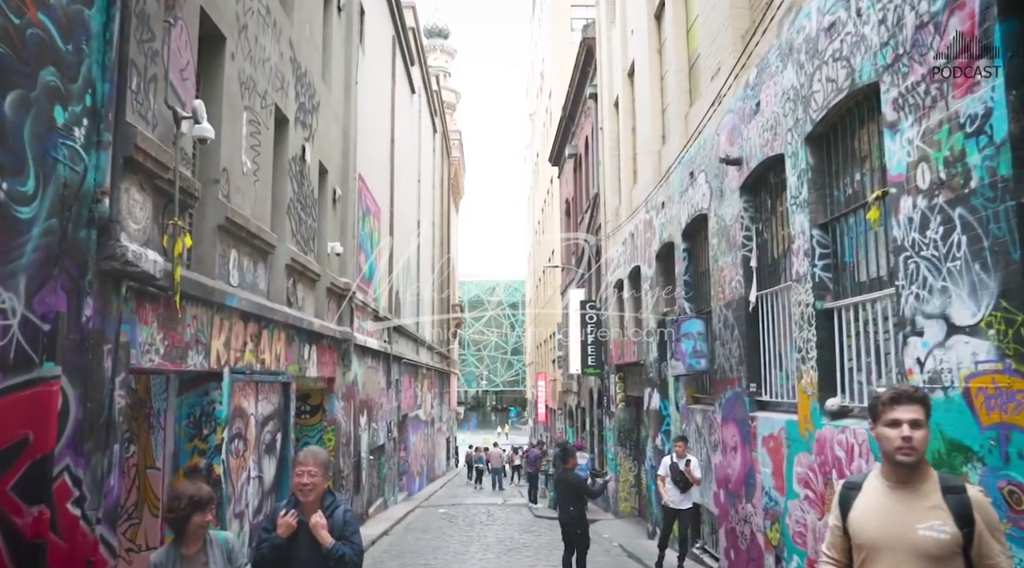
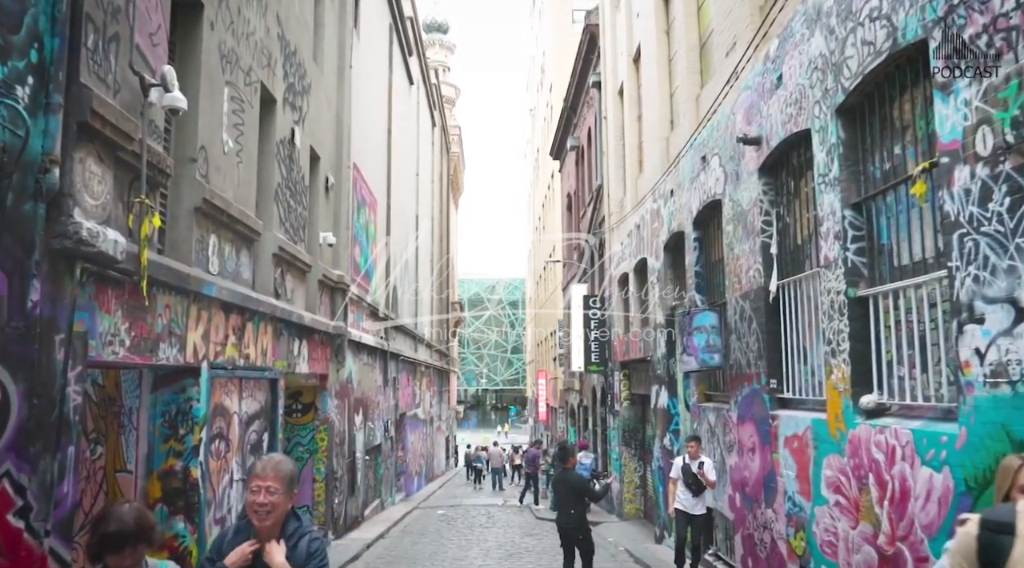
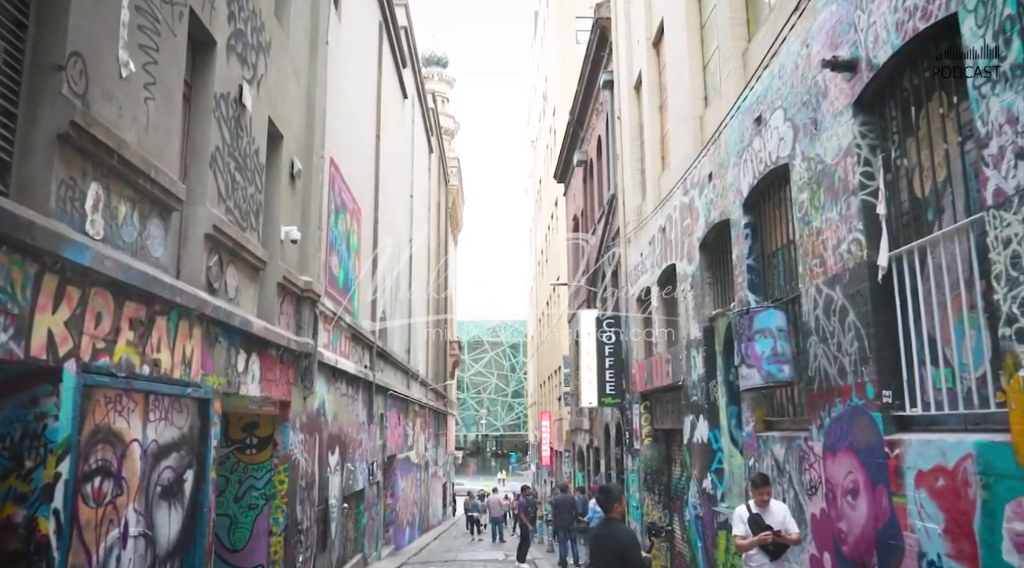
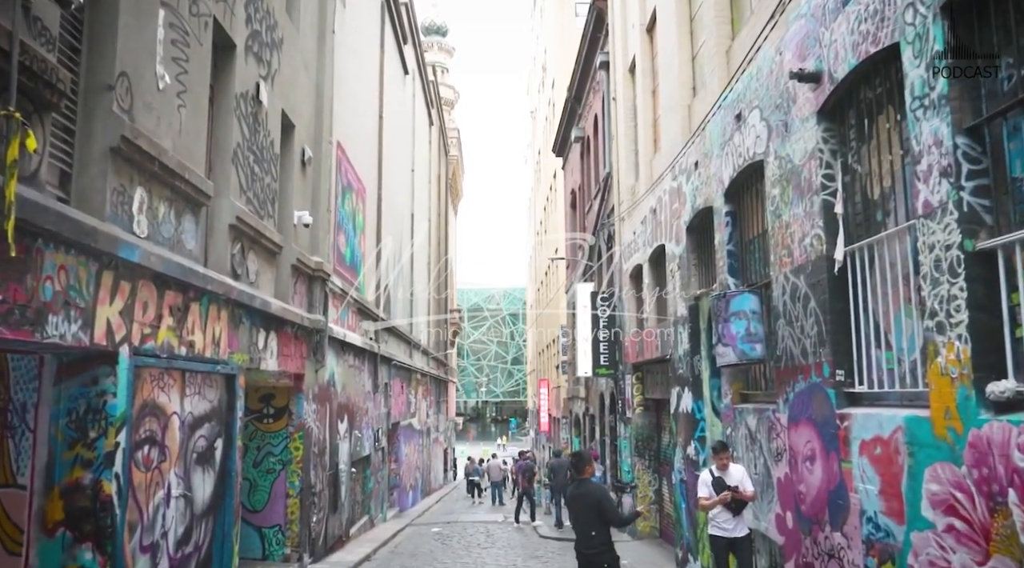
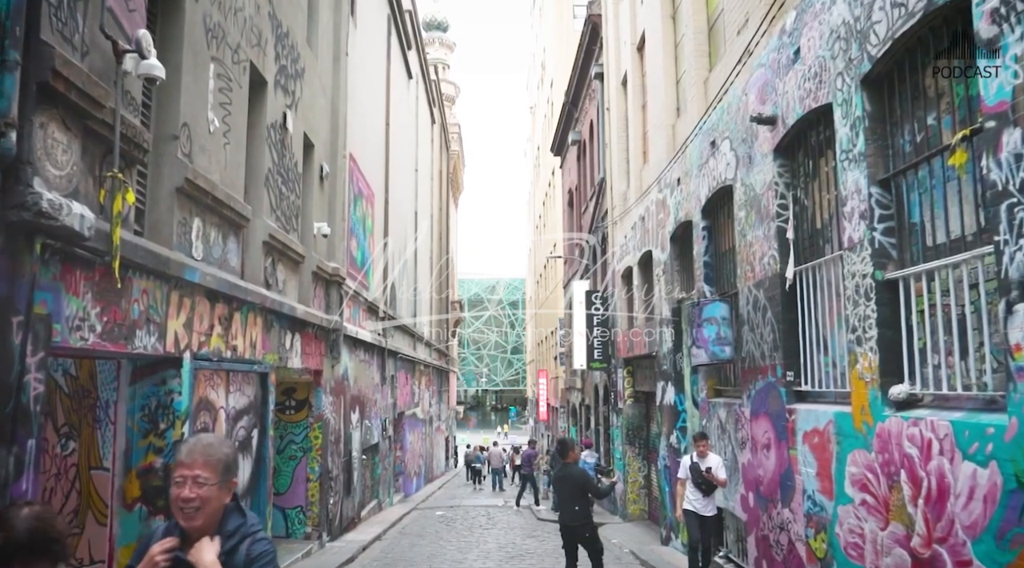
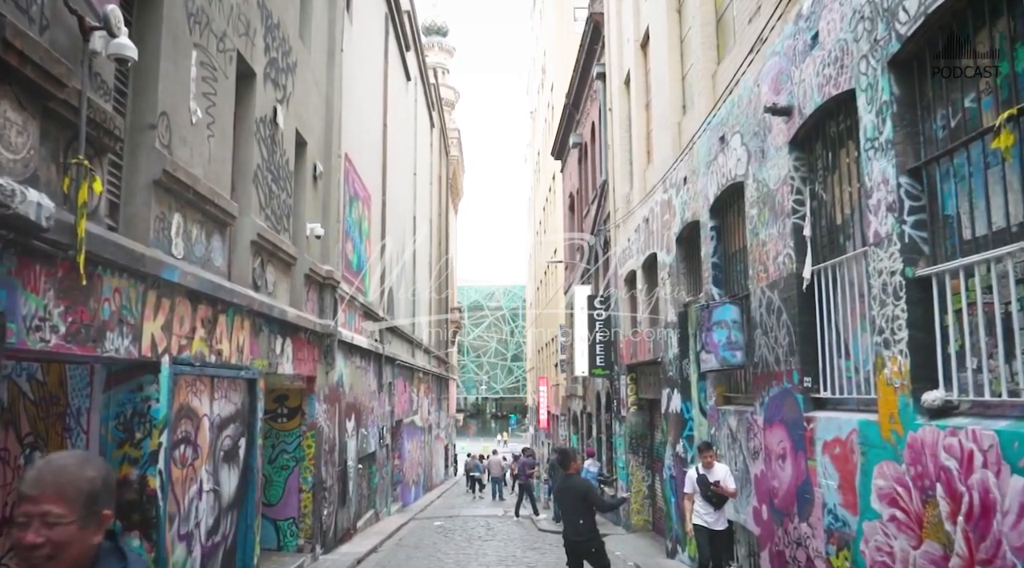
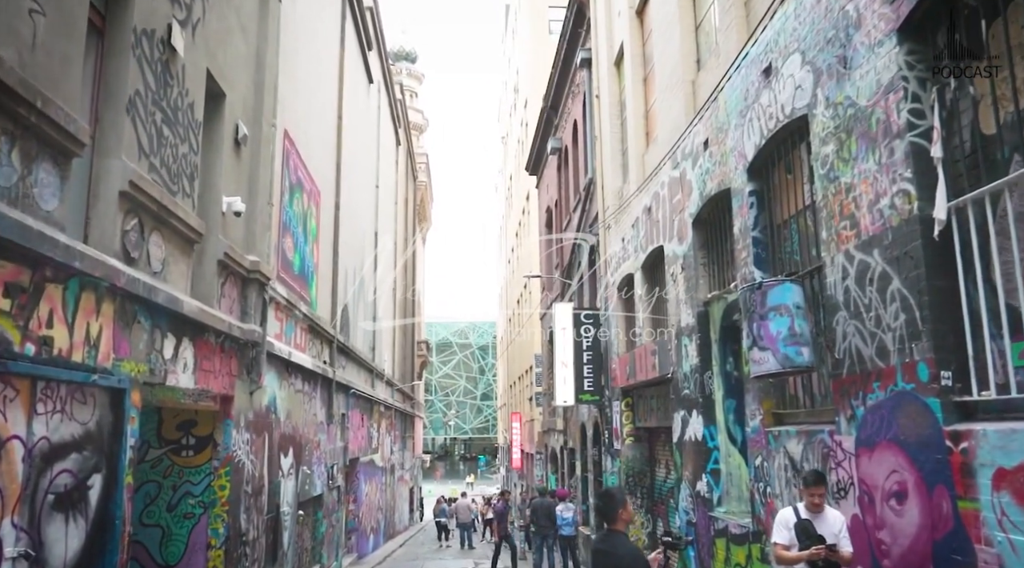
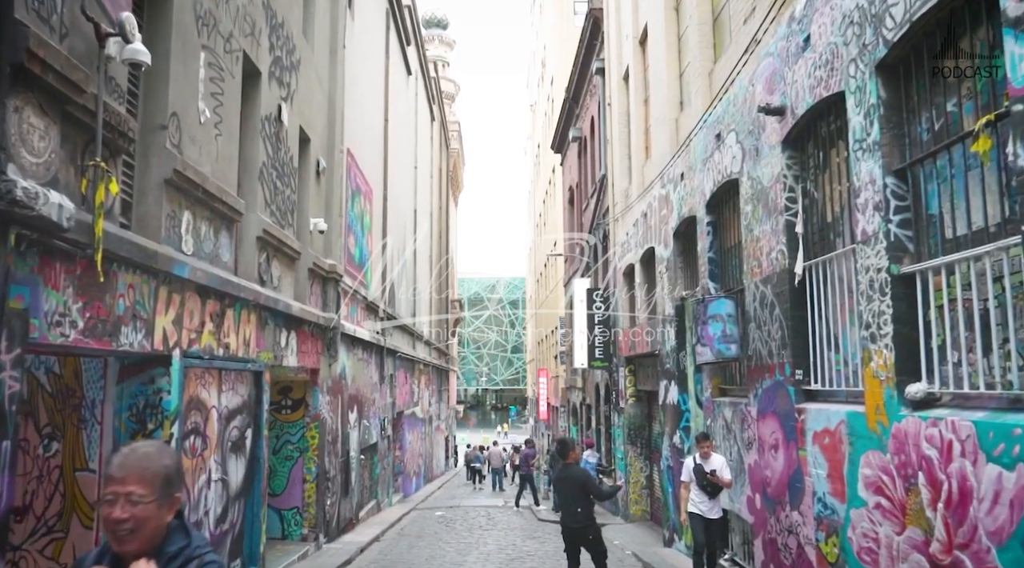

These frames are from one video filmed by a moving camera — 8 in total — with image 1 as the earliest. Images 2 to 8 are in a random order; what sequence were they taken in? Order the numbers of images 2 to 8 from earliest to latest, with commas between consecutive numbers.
2, 5, 8, 6, 4, 3, 7
